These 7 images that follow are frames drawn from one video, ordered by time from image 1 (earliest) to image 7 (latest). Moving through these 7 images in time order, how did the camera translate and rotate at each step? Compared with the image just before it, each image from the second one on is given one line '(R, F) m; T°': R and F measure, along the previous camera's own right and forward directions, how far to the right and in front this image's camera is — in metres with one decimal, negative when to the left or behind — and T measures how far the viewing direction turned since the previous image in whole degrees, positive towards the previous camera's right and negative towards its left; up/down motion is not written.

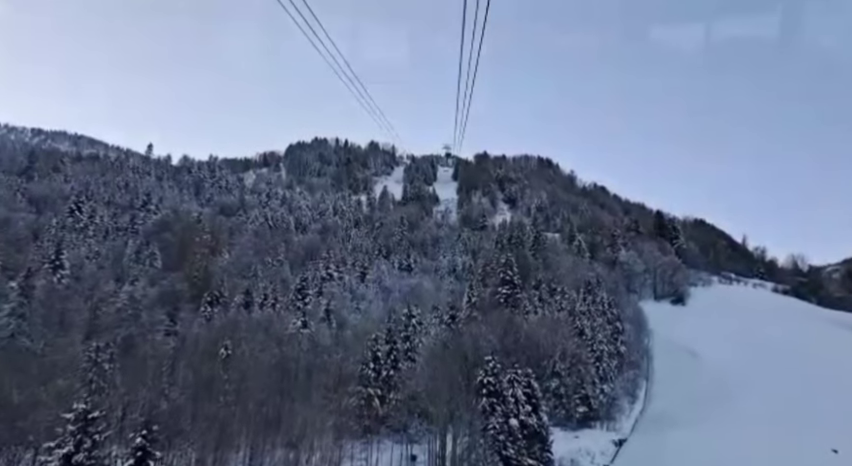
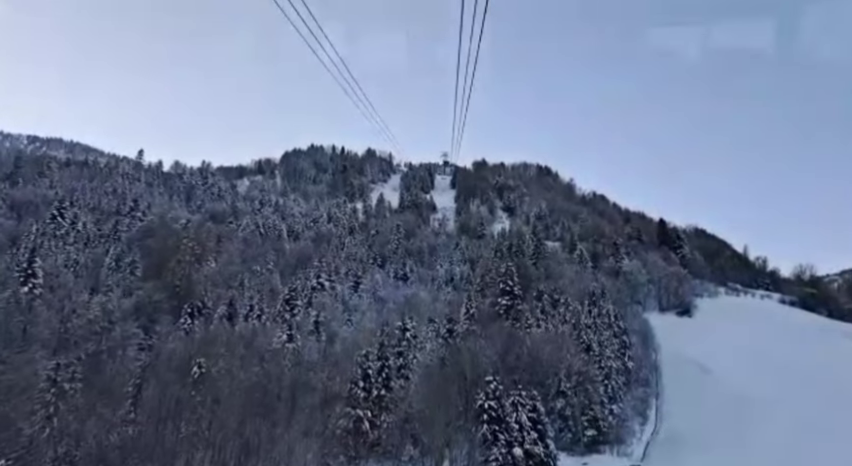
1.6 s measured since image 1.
(+0.1, +2.7) m; 0°
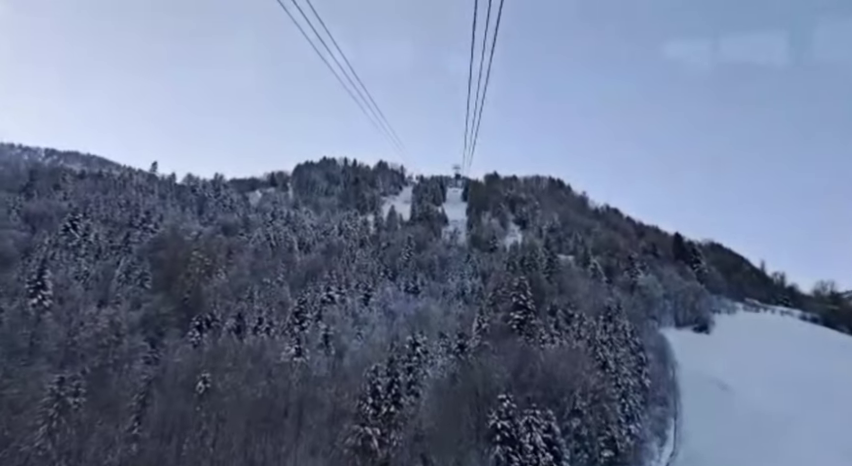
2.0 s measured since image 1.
(0.0, +0.7) m; -1°
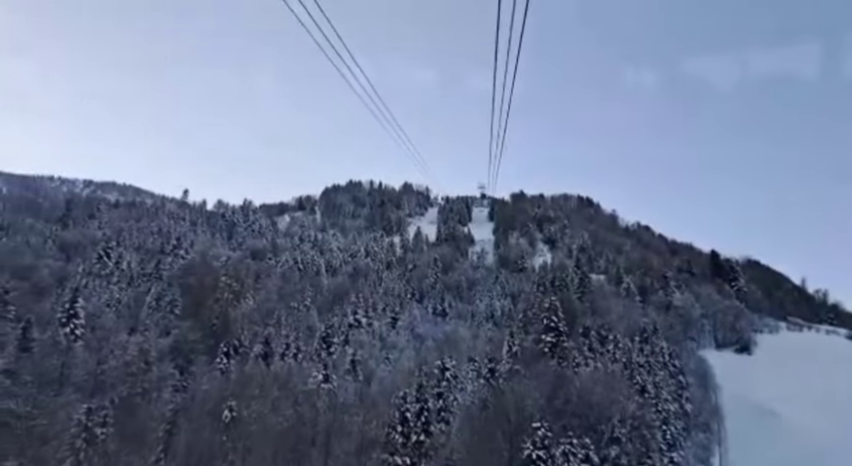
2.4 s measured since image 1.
(0.0, +0.6) m; -3°
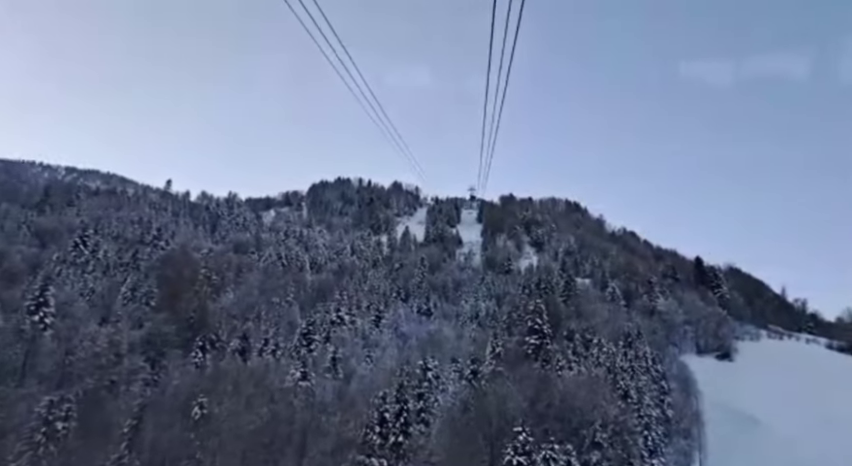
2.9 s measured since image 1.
(+0.1, +0.8) m; +1°
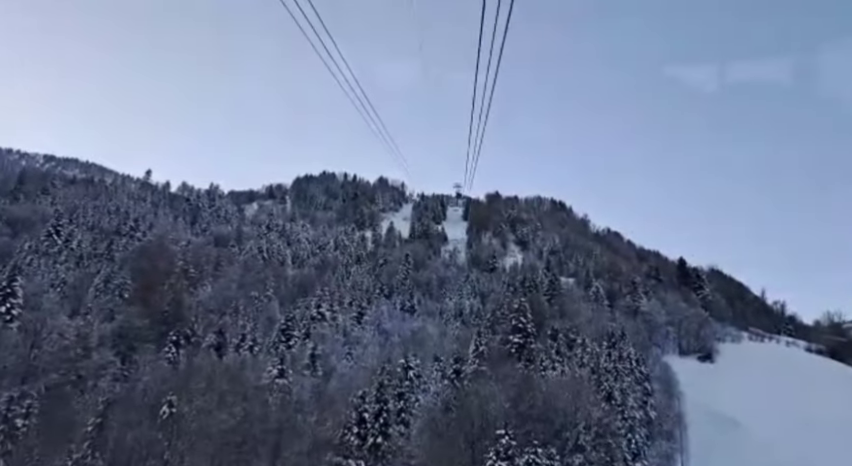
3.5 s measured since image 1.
(+0.1, +0.9) m; +2°
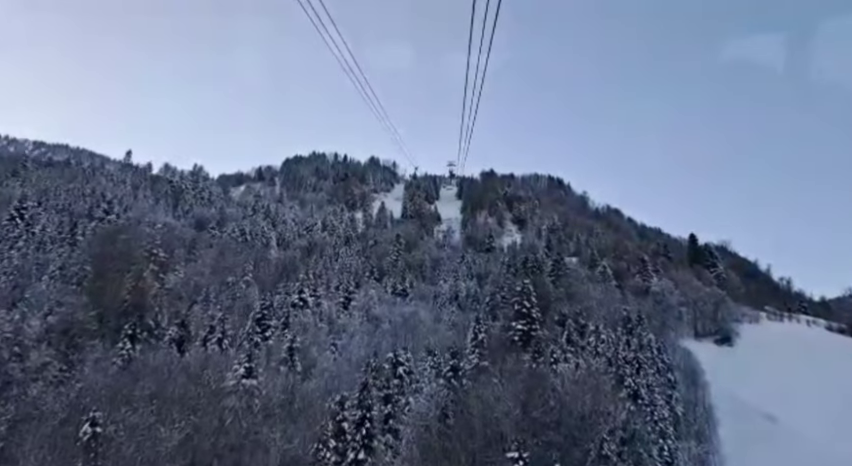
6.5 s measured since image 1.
(+0.3, +5.2) m; 0°
